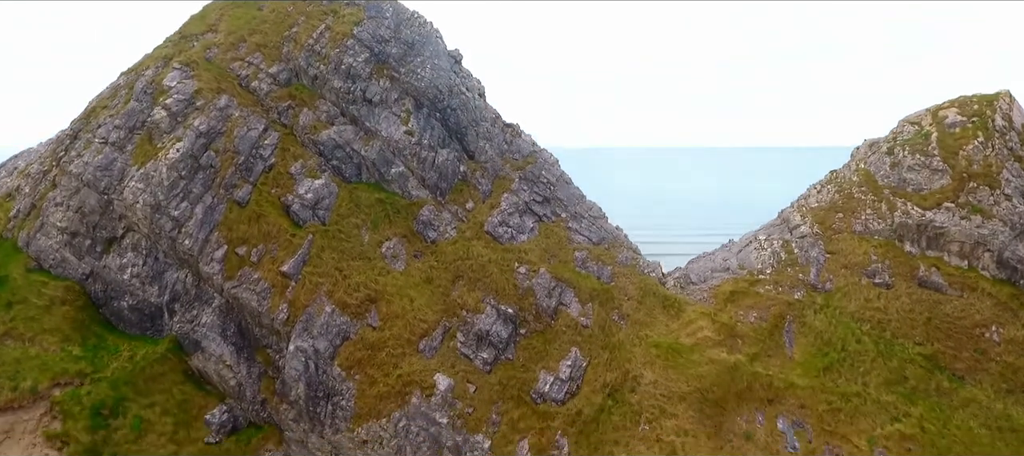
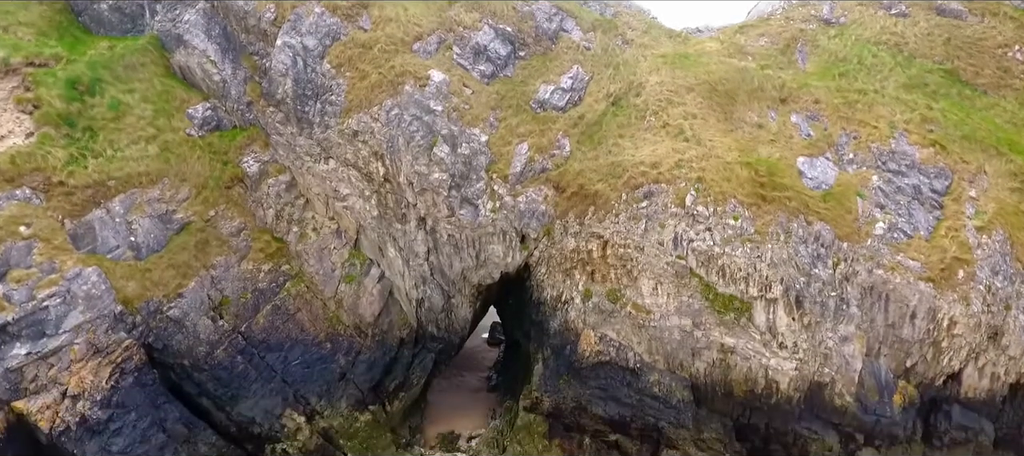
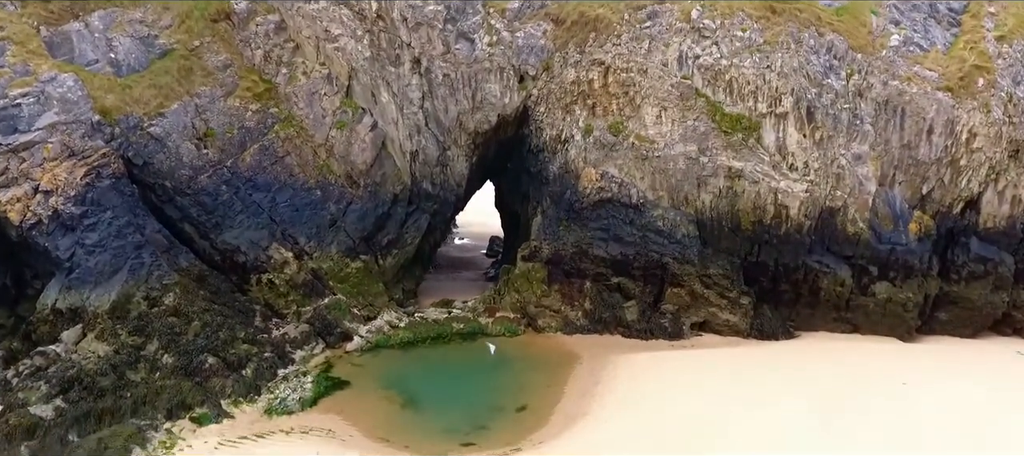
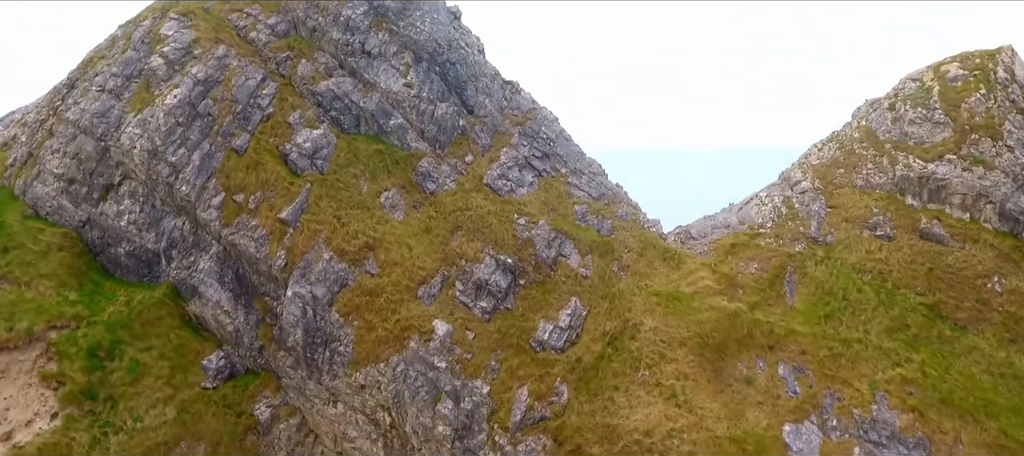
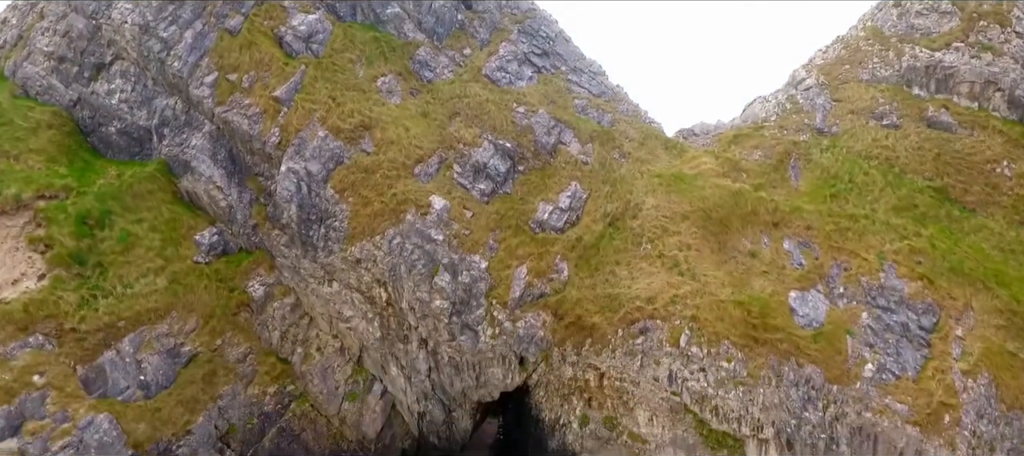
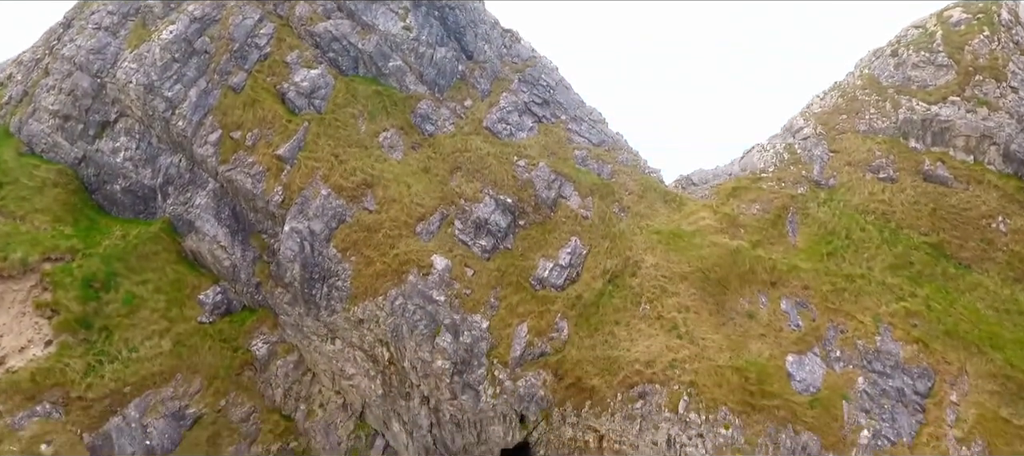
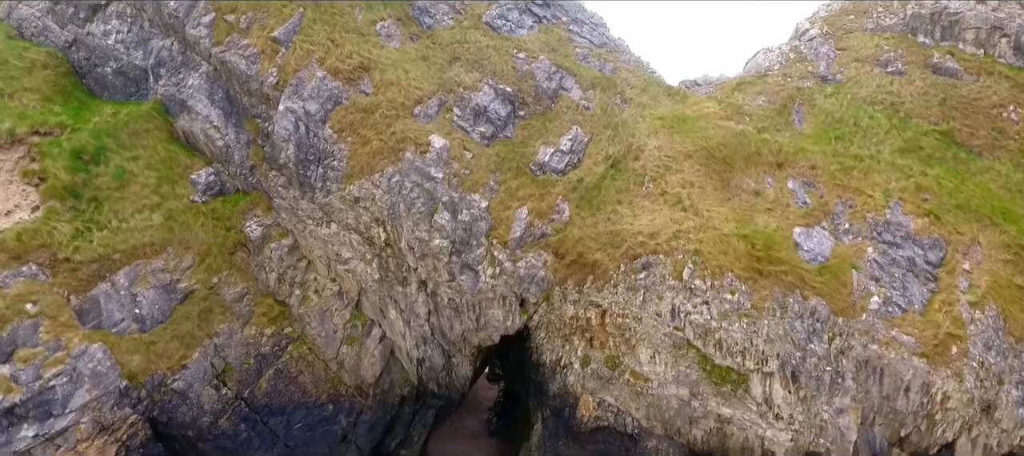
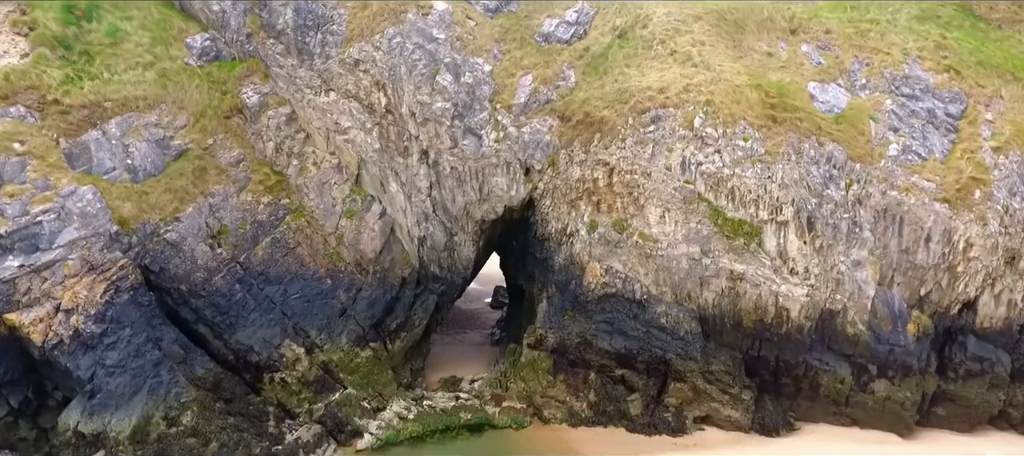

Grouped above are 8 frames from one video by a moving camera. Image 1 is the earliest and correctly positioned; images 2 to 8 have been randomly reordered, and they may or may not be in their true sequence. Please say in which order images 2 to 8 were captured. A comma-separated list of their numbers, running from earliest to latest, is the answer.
4, 6, 5, 7, 2, 8, 3
